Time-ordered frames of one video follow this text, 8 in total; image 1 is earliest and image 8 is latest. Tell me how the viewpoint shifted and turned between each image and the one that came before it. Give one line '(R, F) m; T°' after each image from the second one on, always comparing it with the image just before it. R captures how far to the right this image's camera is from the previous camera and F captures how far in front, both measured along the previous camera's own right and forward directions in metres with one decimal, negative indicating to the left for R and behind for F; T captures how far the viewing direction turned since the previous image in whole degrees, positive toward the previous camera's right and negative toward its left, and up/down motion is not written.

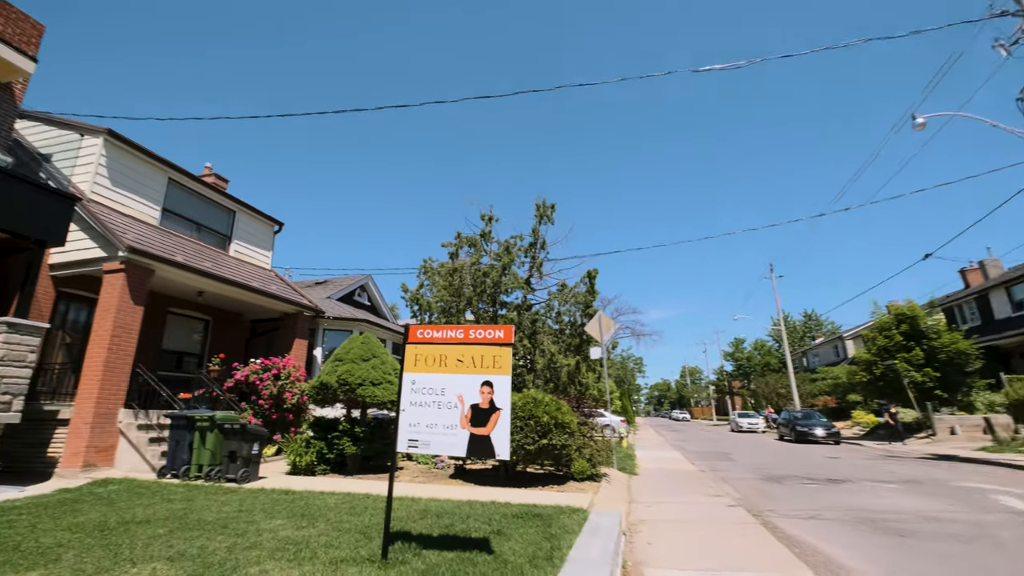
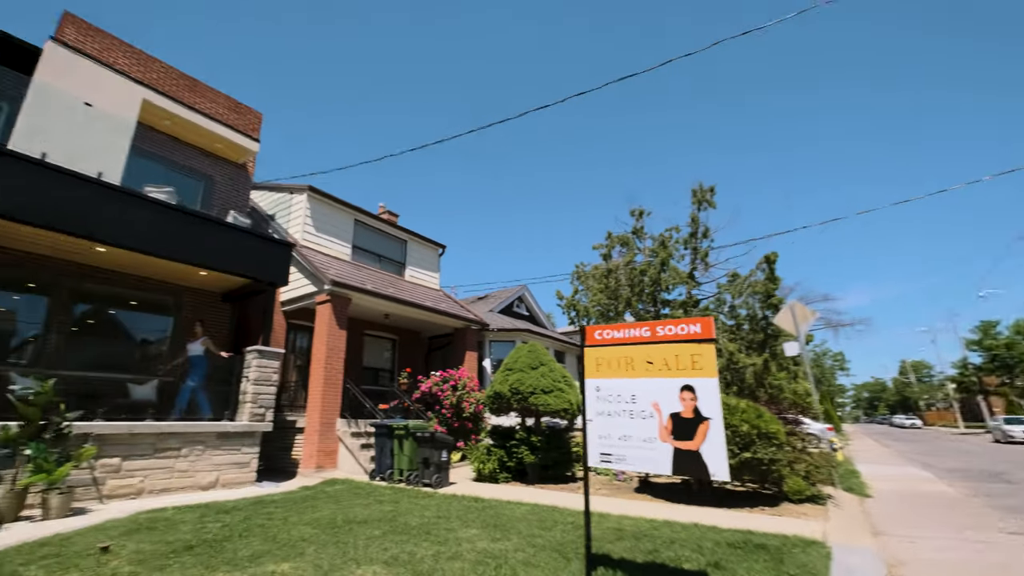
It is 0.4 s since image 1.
(-0.2, +0.3) m; -19°
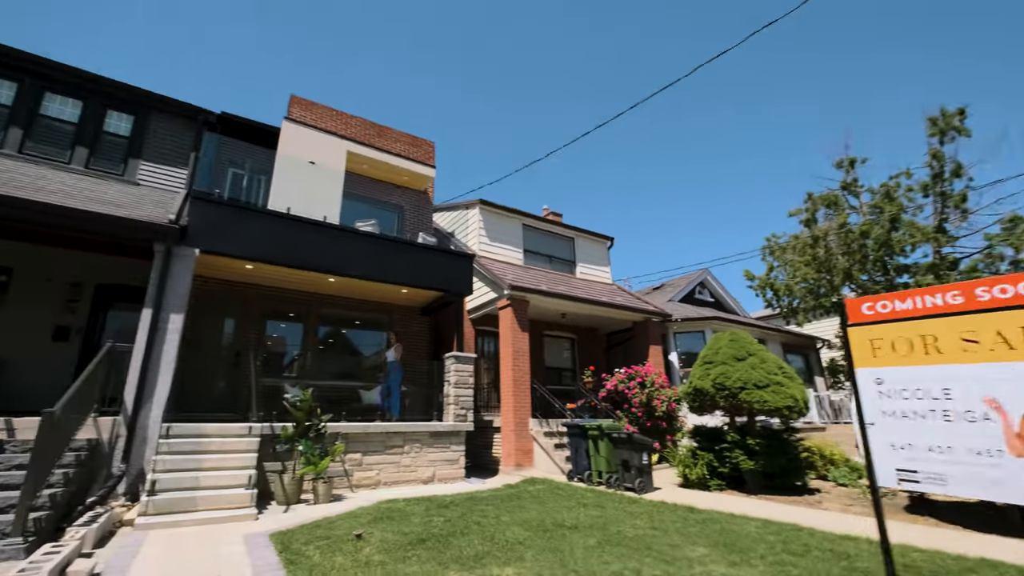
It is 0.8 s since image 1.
(-0.3, +0.3) m; -21°
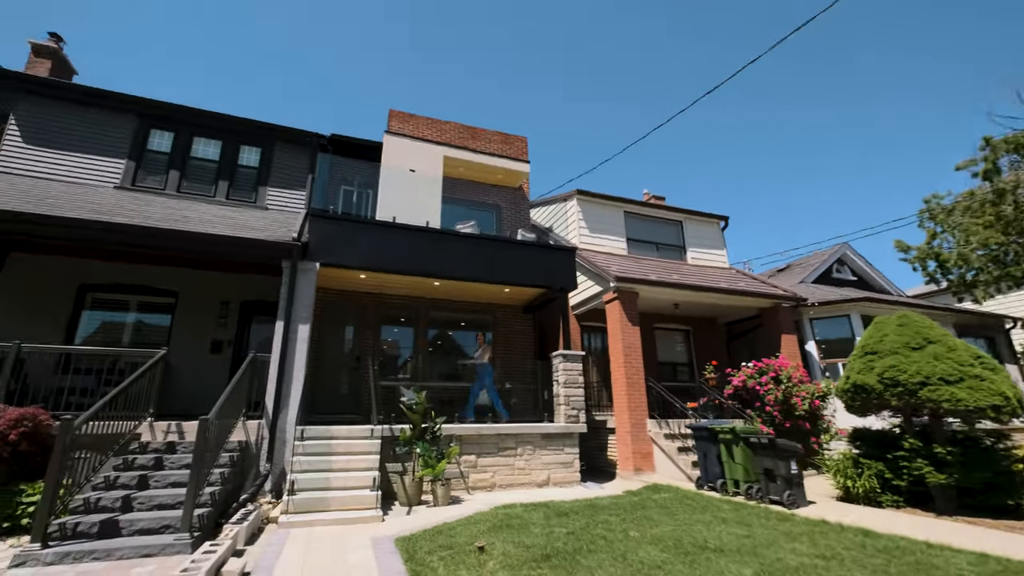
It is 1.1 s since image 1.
(-0.1, +0.4) m; -12°
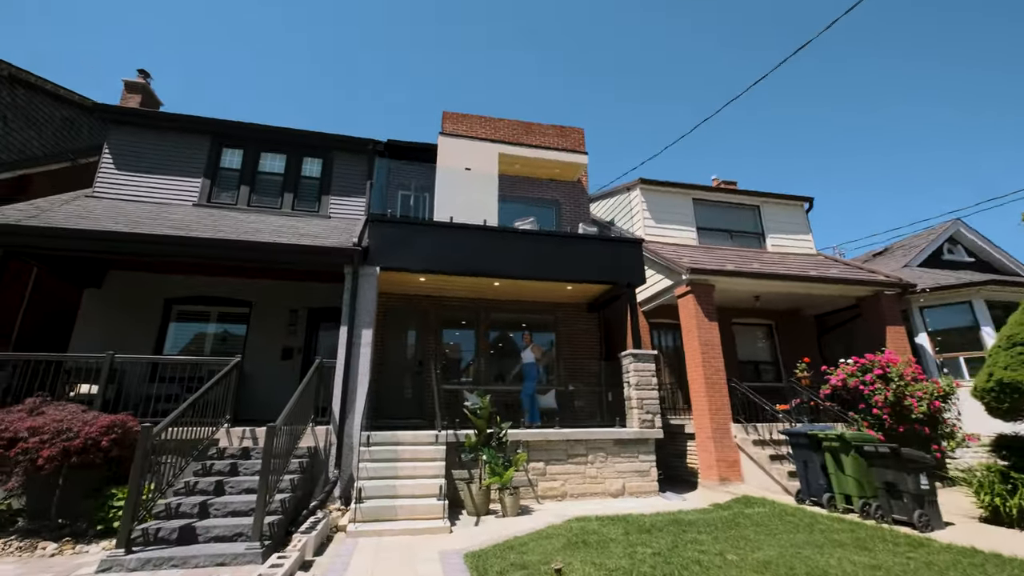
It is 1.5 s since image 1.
(-0.1, +0.4) m; -7°
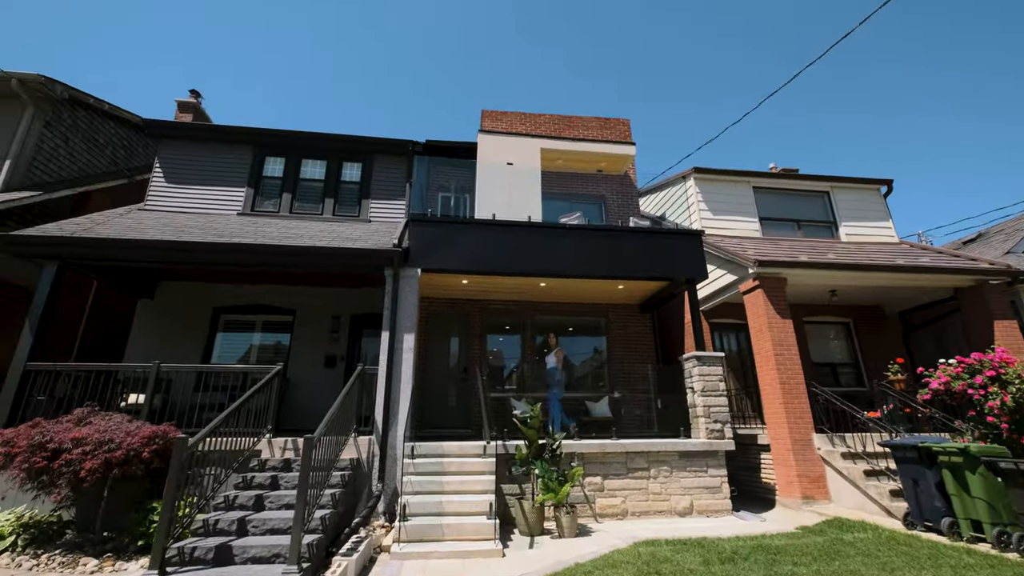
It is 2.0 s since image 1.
(-0.1, +0.5) m; -5°
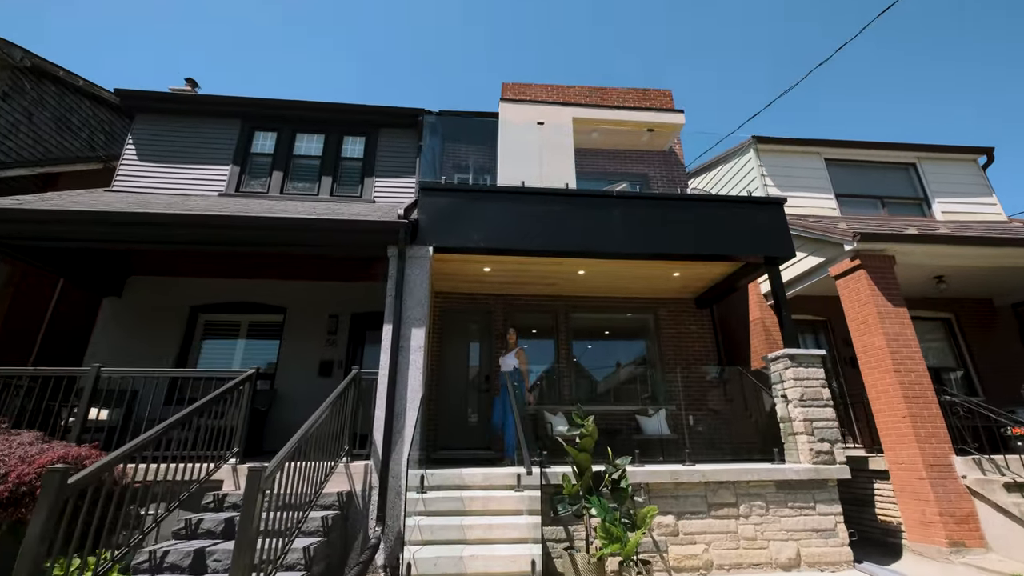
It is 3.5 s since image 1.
(-0.3, +1.4) m; -2°
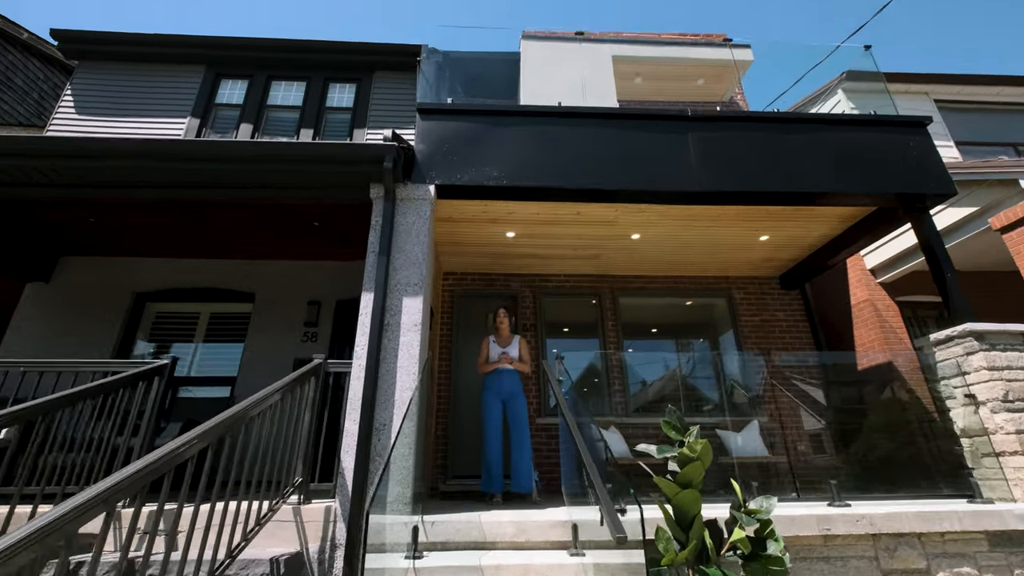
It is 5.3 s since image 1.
(-0.2, +1.7) m; -2°
